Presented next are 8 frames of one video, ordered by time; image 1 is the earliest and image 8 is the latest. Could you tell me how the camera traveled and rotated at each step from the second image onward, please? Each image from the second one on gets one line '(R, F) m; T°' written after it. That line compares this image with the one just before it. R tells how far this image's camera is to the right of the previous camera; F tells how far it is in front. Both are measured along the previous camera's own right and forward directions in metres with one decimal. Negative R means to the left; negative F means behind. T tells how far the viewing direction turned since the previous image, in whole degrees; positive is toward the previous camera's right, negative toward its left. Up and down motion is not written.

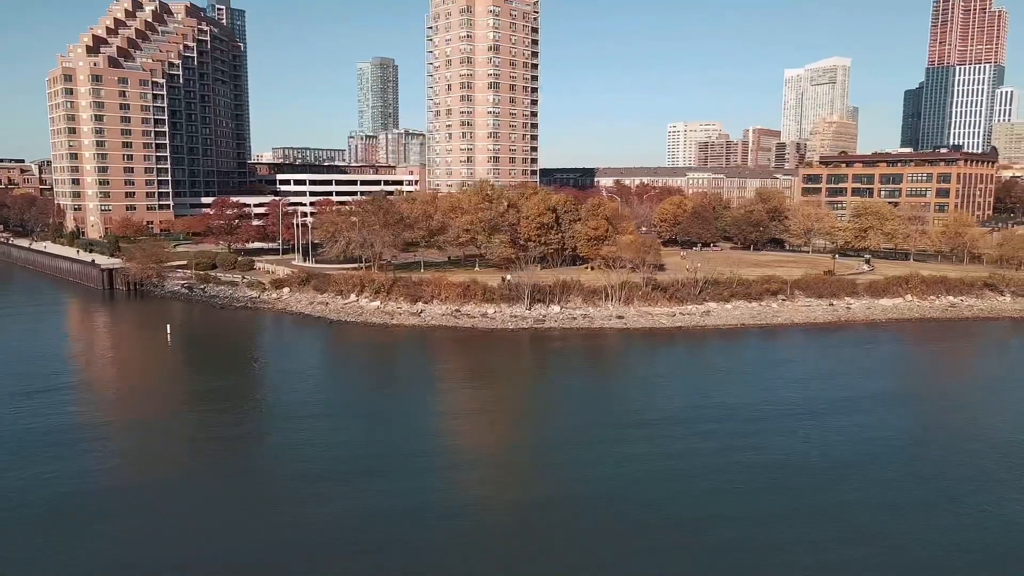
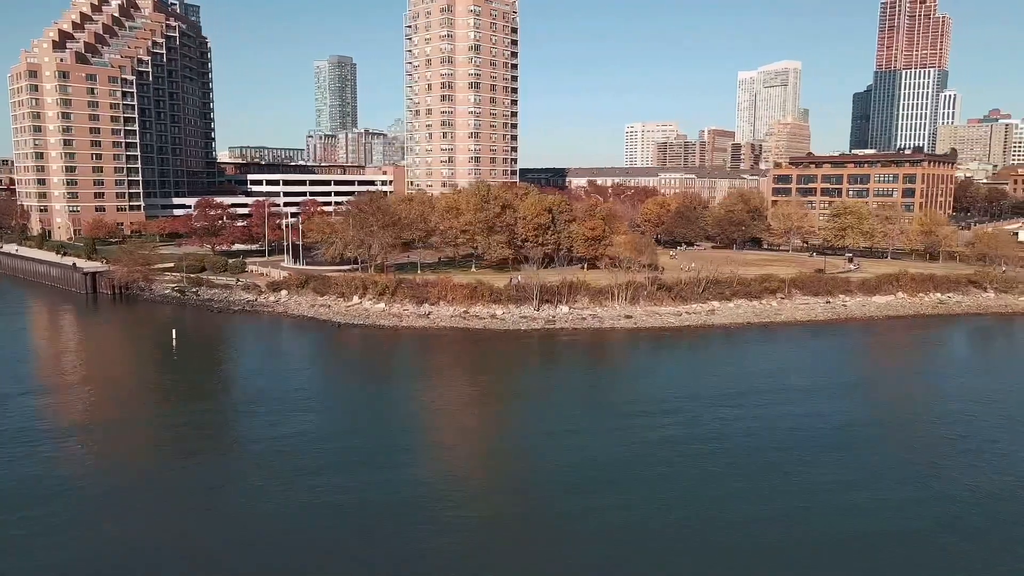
(-3.5, +0.1) m; +3°
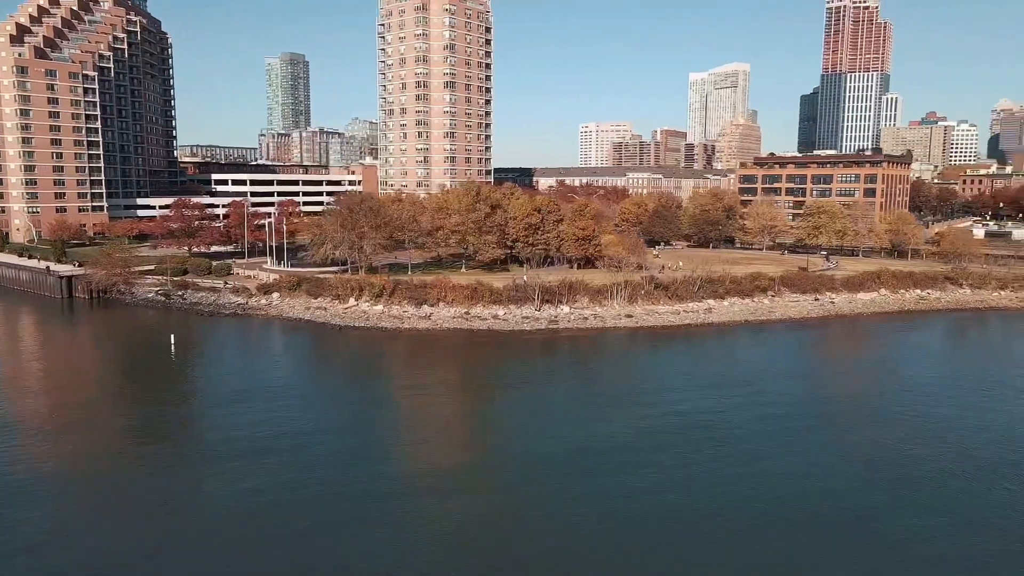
(-3.3, +0.1) m; +4°
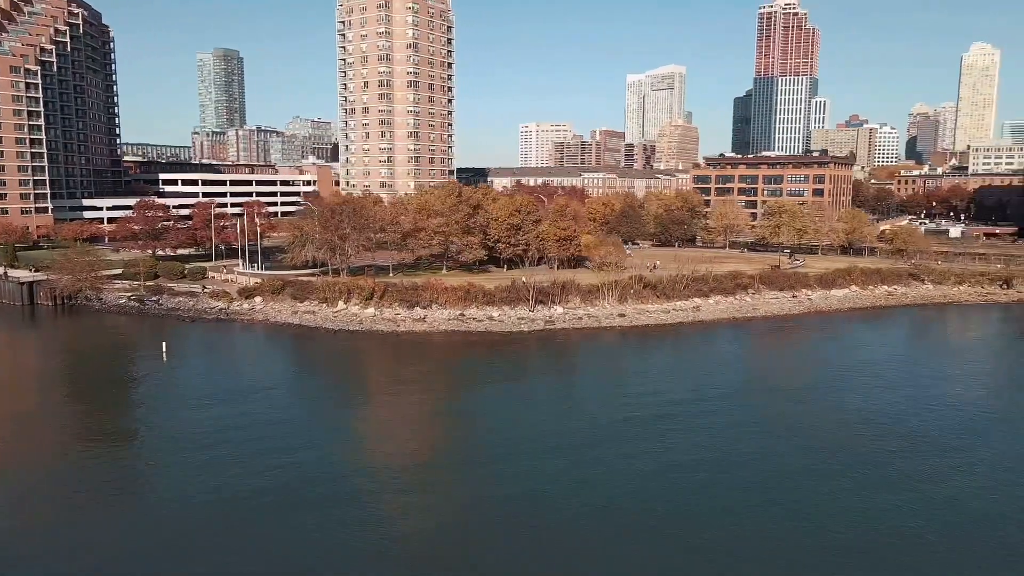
(-3.8, +0.2) m; +5°
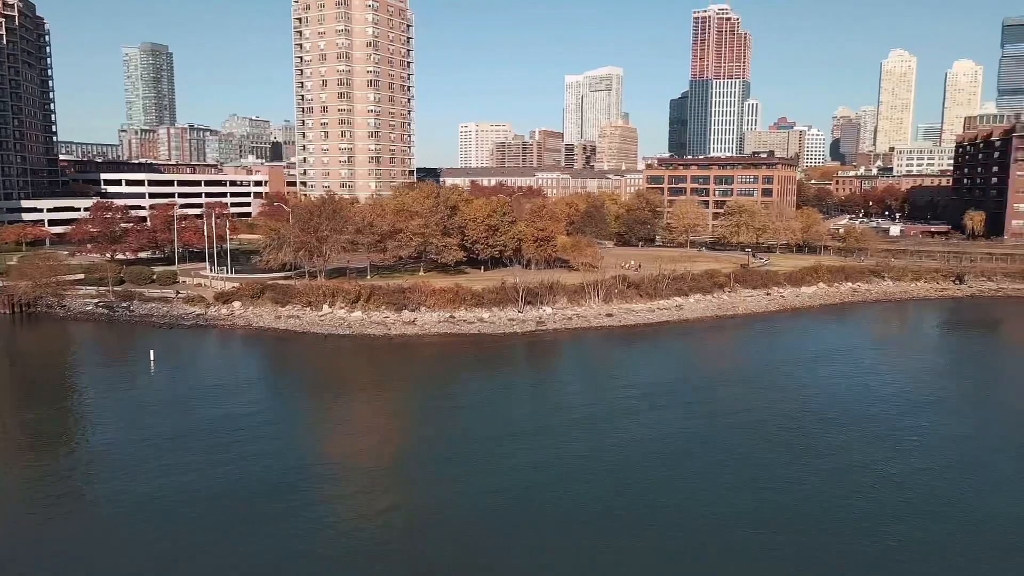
(-3.5, +0.1) m; +5°
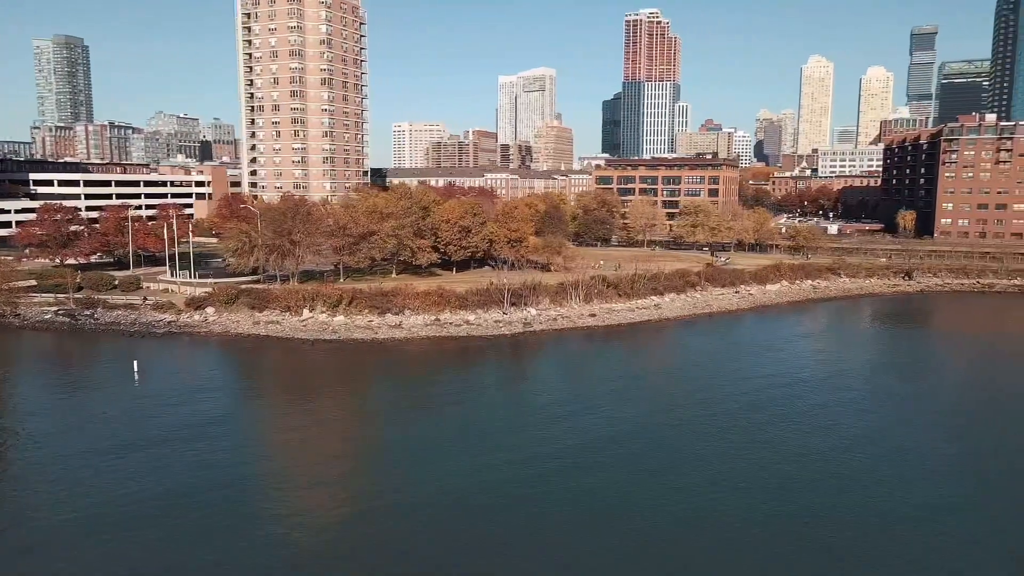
(-3.6, +0.2) m; +5°
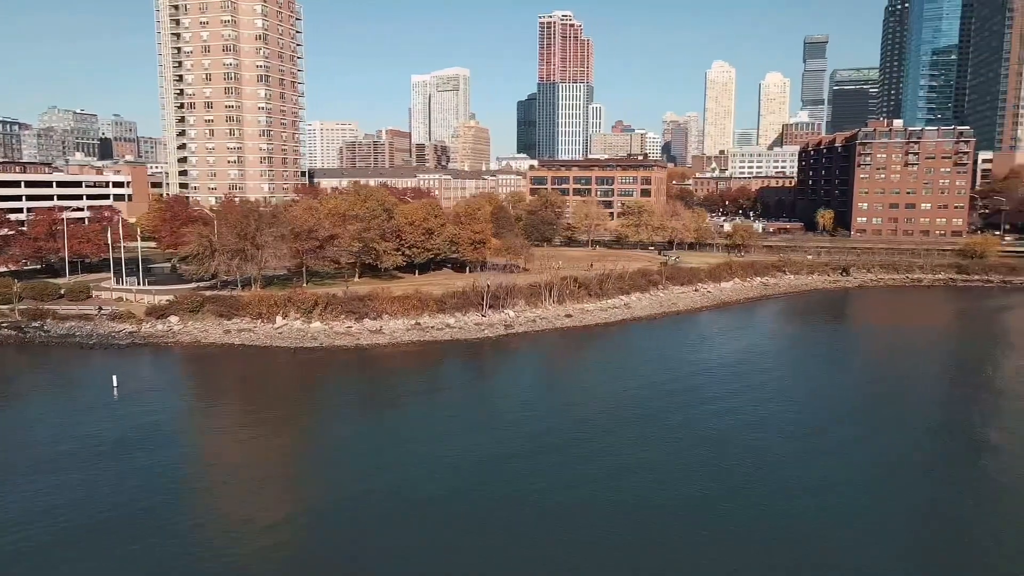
(-4.5, +0.3) m; +7°
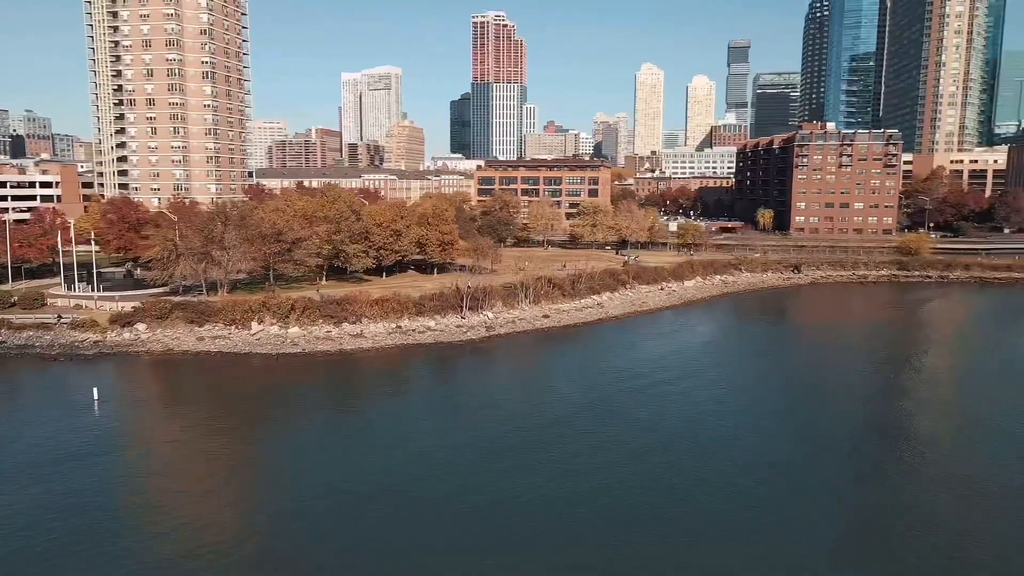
(-3.2, +0.2) m; +5°
